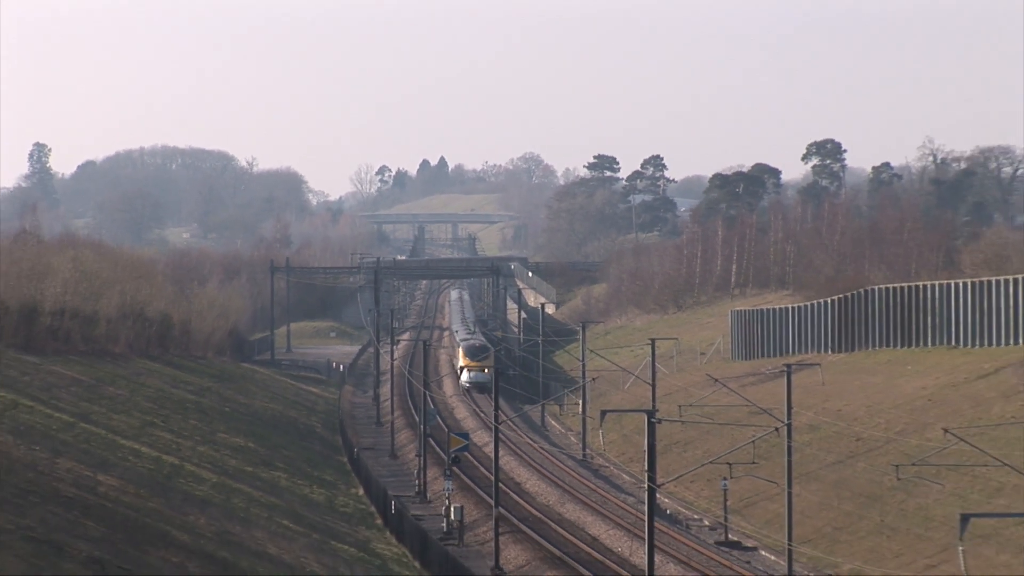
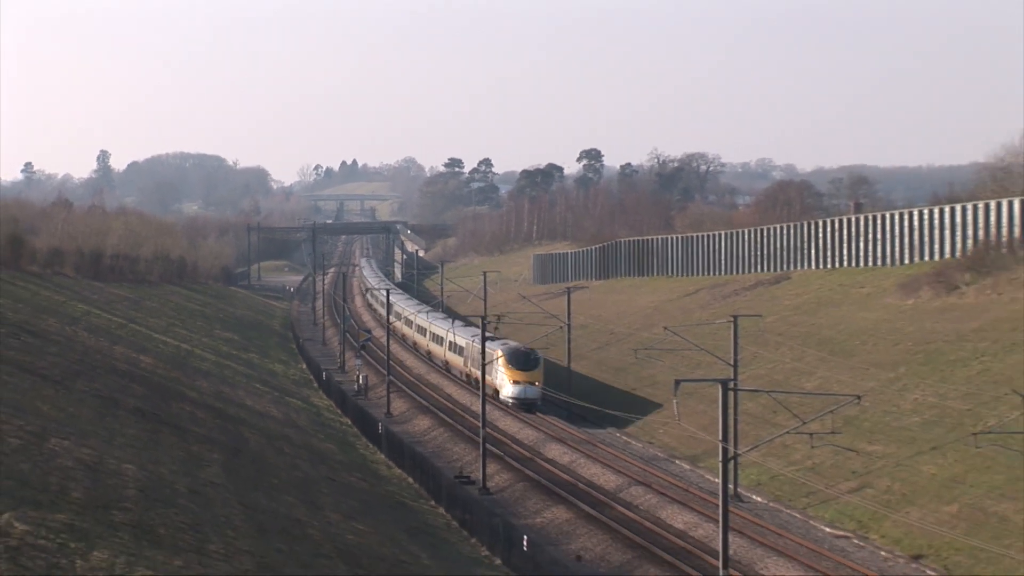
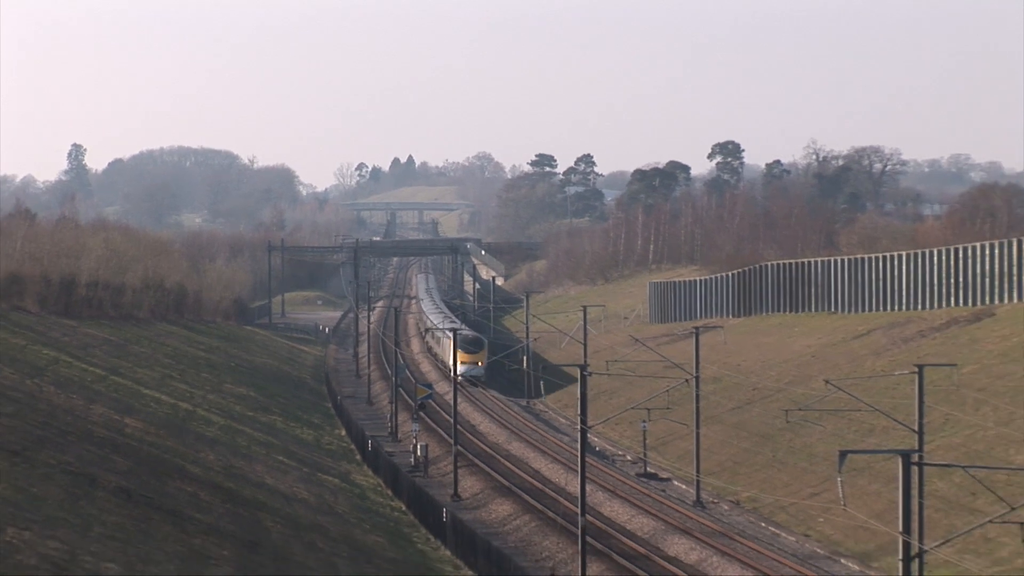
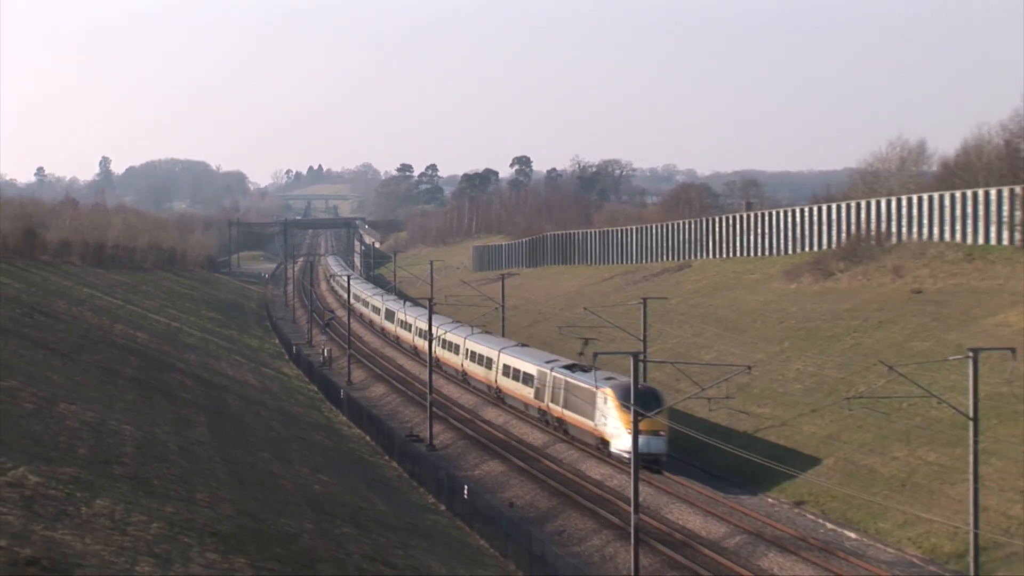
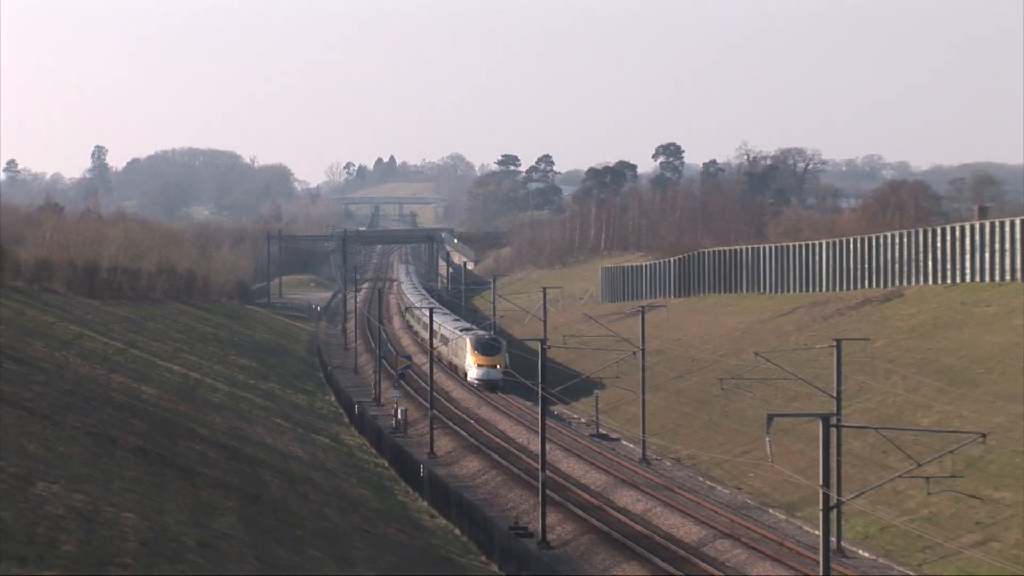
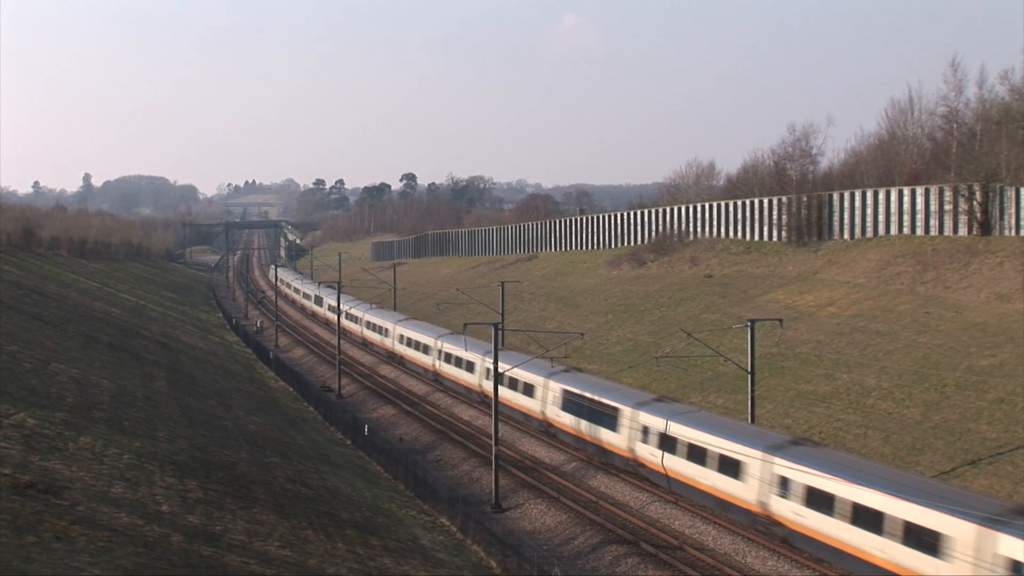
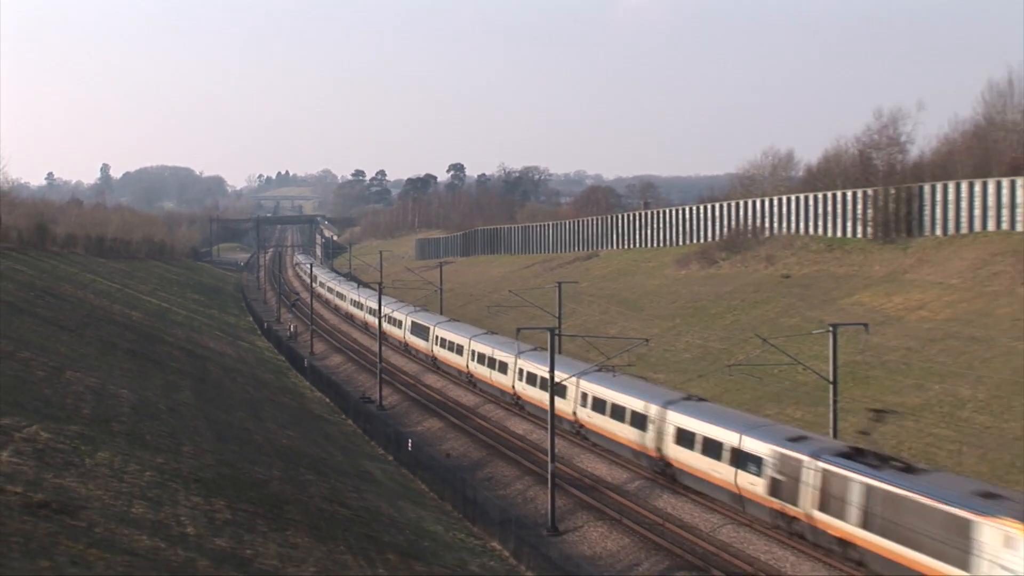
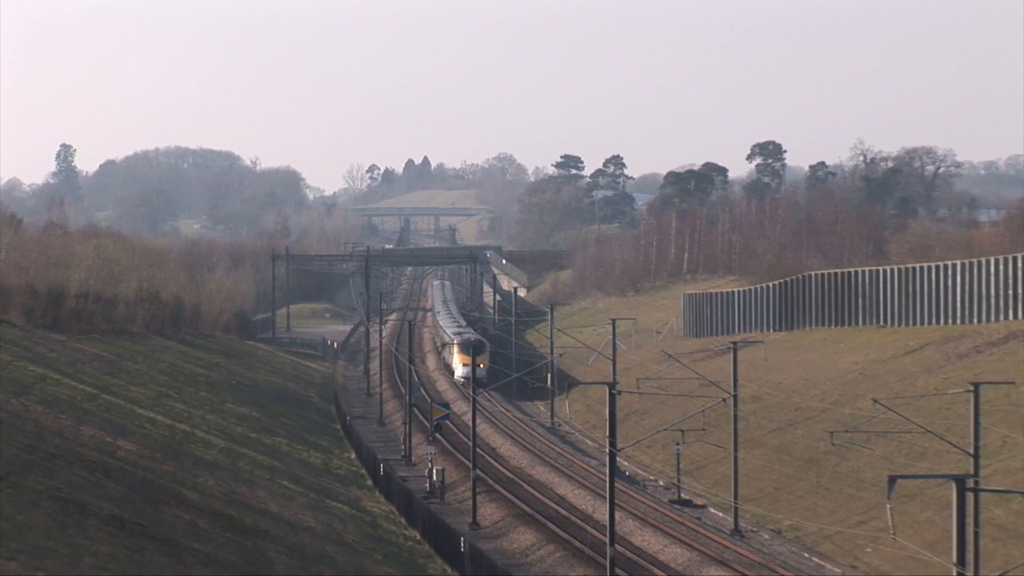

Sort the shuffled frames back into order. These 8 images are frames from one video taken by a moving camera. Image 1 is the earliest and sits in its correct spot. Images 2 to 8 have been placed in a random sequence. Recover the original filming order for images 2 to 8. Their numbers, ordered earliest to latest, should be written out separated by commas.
8, 3, 5, 2, 4, 7, 6
